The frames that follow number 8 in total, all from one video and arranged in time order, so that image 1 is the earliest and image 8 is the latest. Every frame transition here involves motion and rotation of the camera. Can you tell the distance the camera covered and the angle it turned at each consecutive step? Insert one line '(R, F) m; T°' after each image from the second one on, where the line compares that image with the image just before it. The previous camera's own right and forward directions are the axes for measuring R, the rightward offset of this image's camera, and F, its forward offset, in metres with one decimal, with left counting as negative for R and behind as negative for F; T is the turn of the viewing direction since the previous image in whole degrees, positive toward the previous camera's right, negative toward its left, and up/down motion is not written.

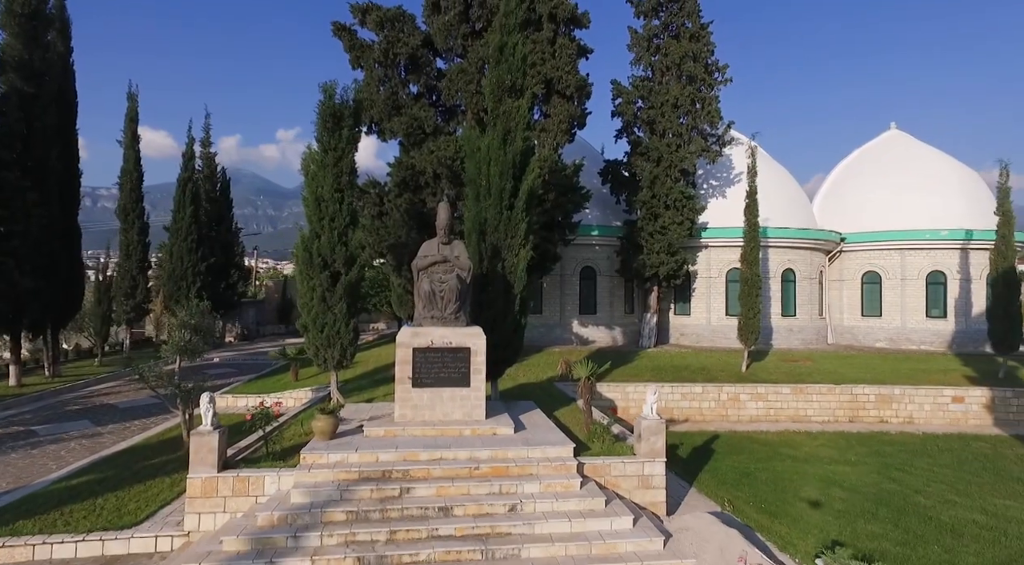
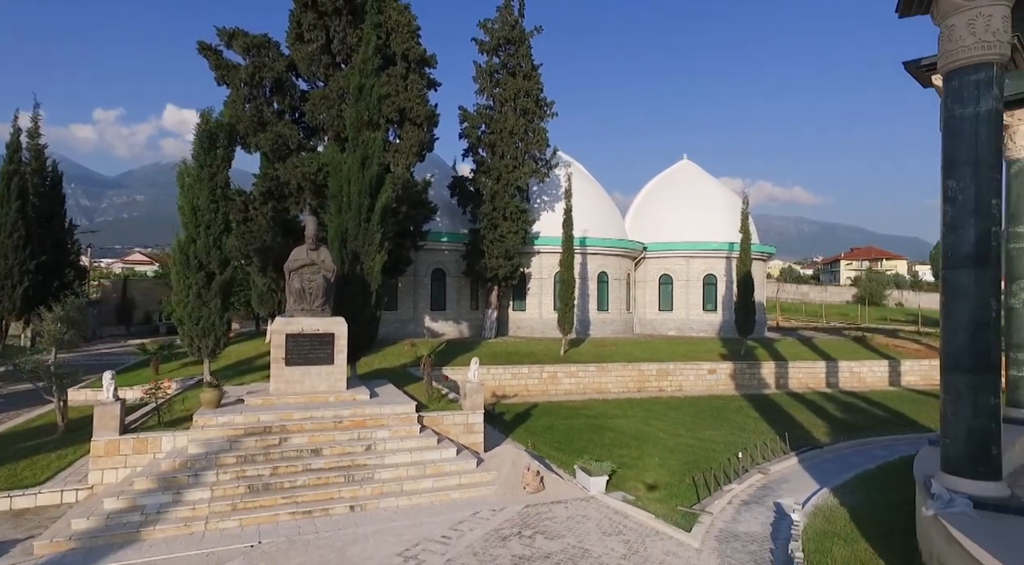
(0.0, -3.0) m; +13°
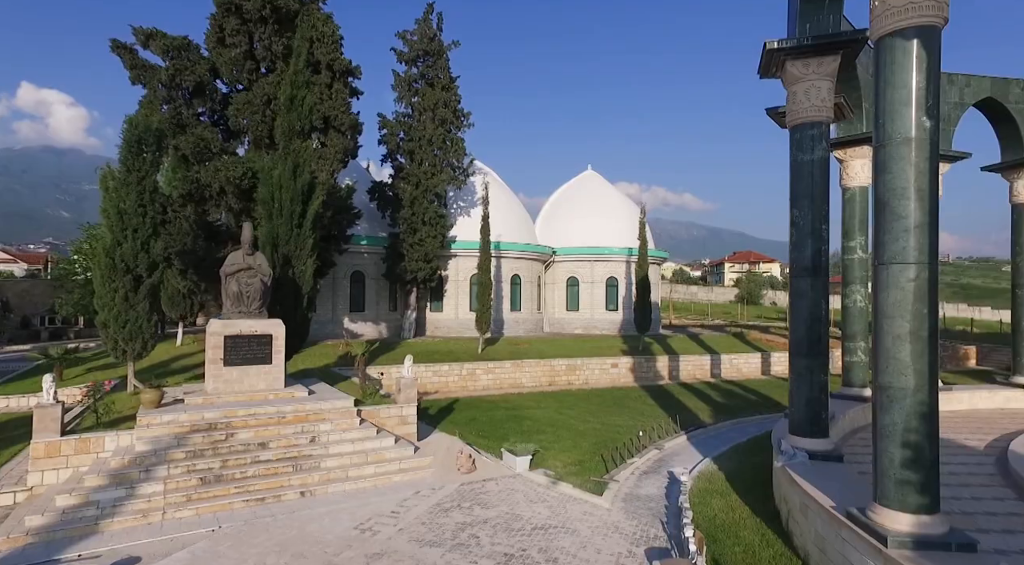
(-0.5, -1.3) m; +9°
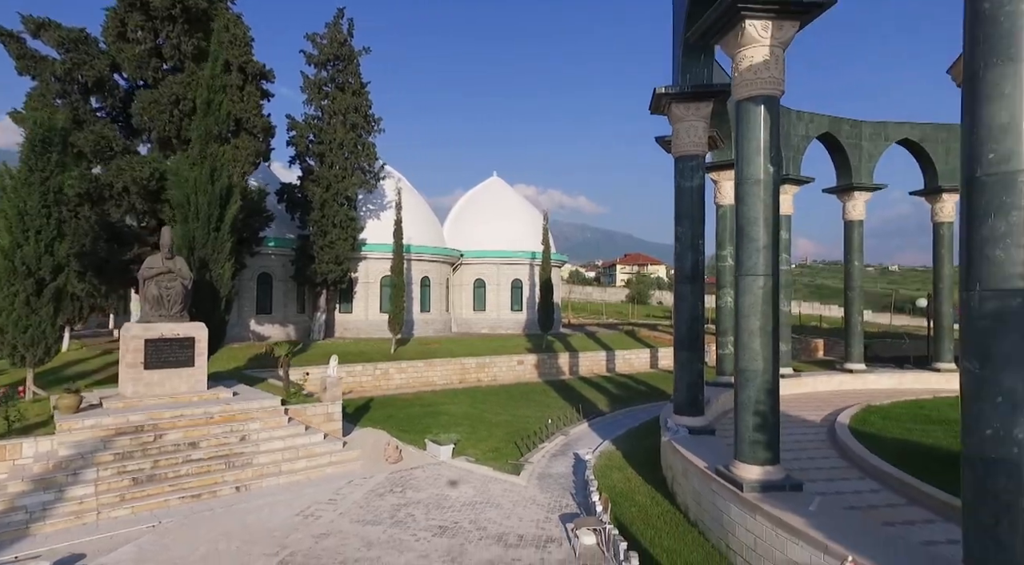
(-0.5, -1.1) m; +9°
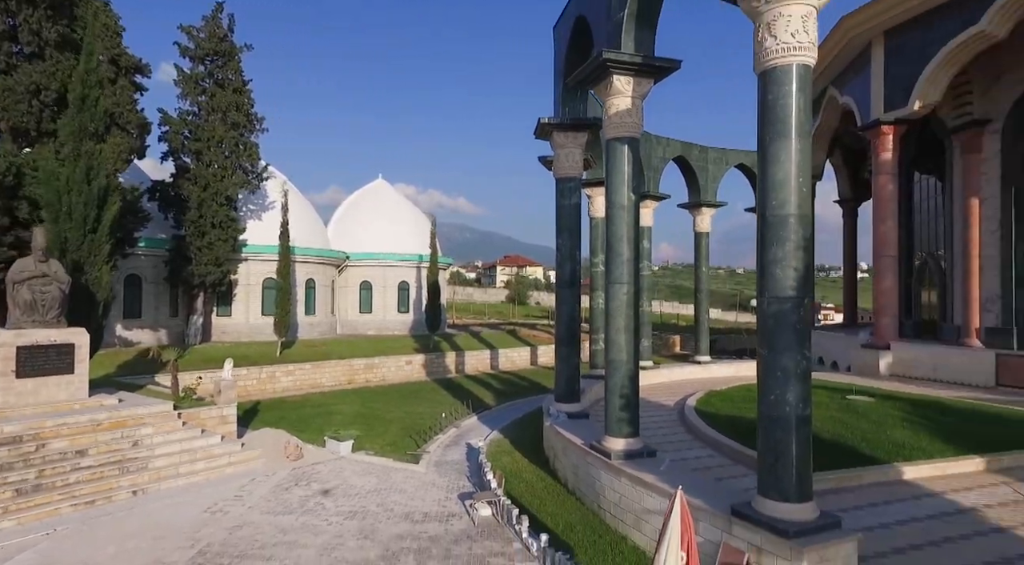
(-0.4, -1.1) m; +11°
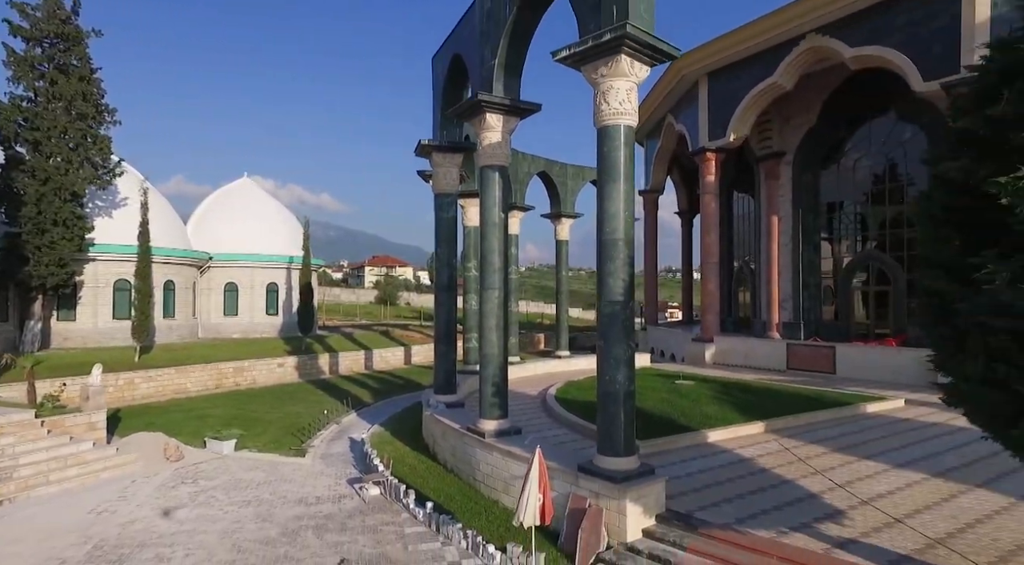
(-0.3, -1.3) m; +12°
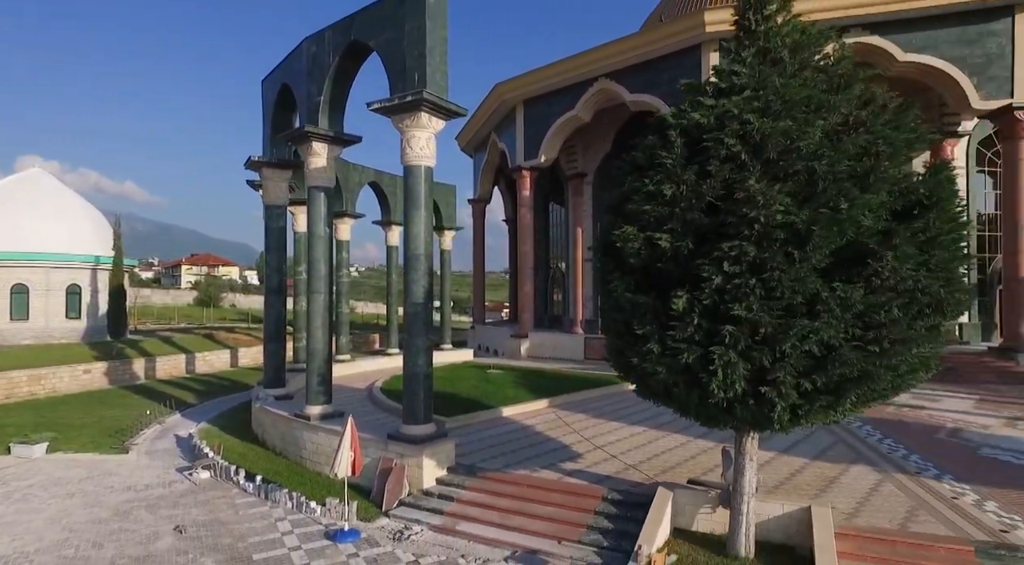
(+0.2, -1.9) m; +15°
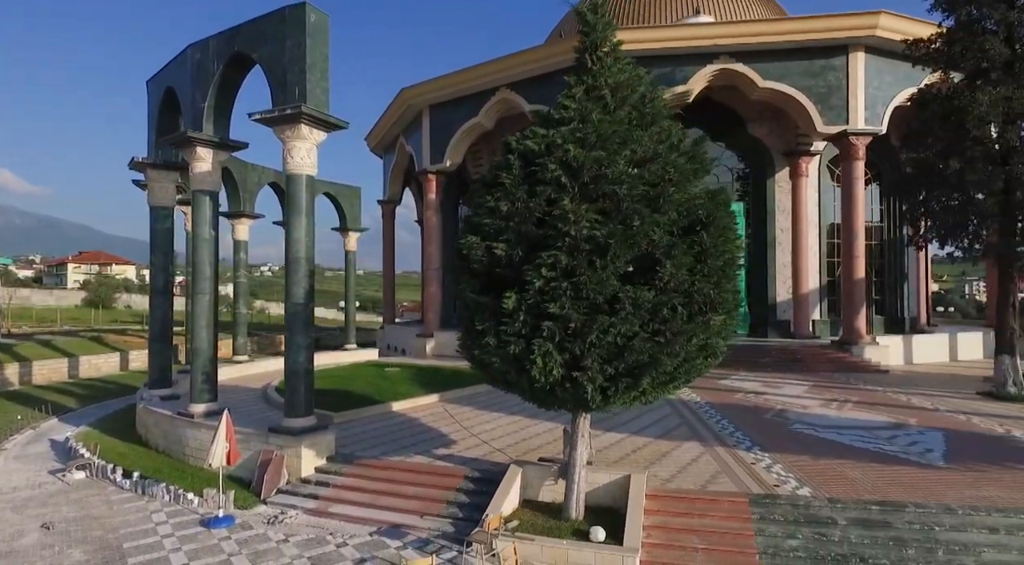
(+0.5, -0.8) m; +8°
